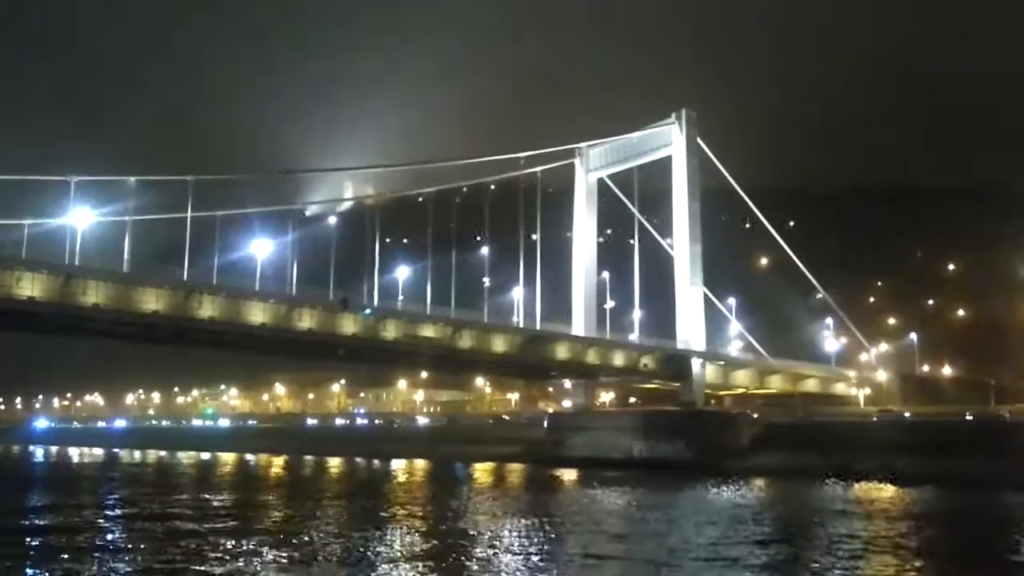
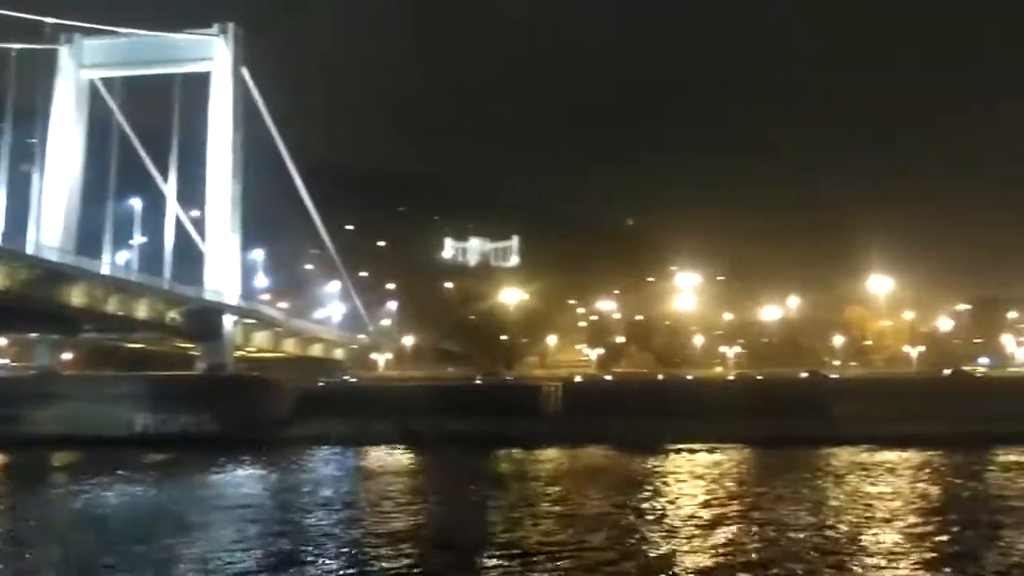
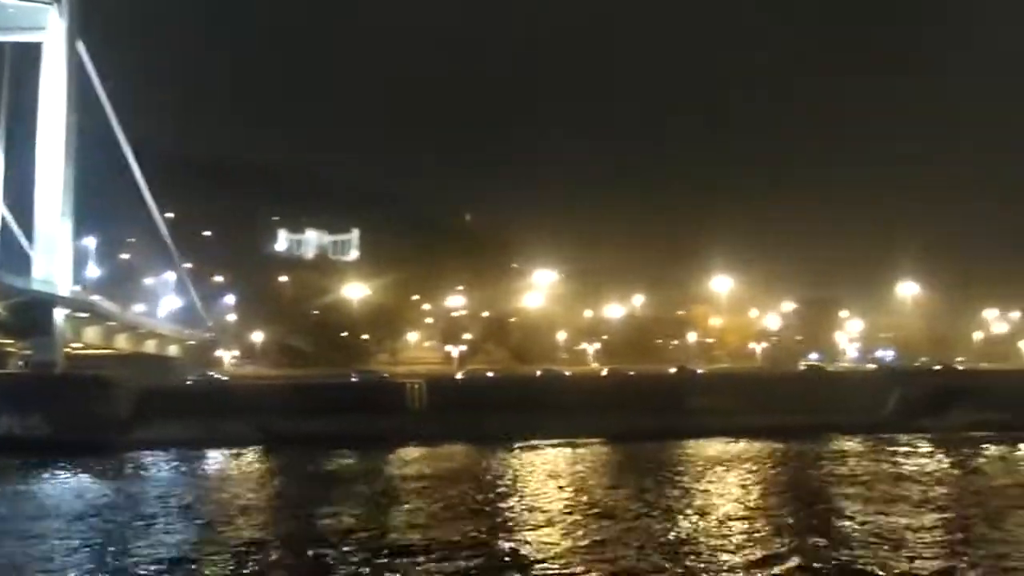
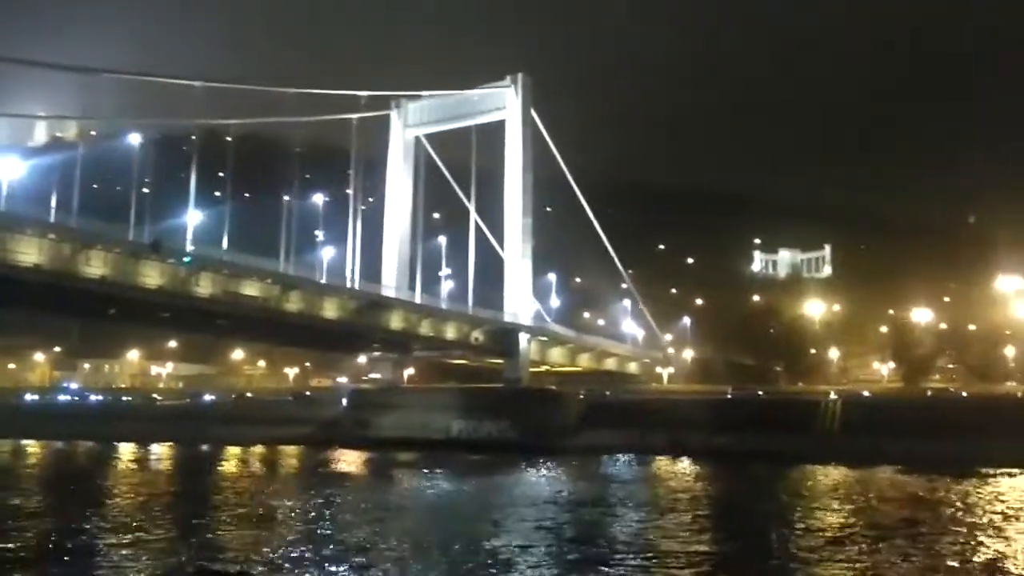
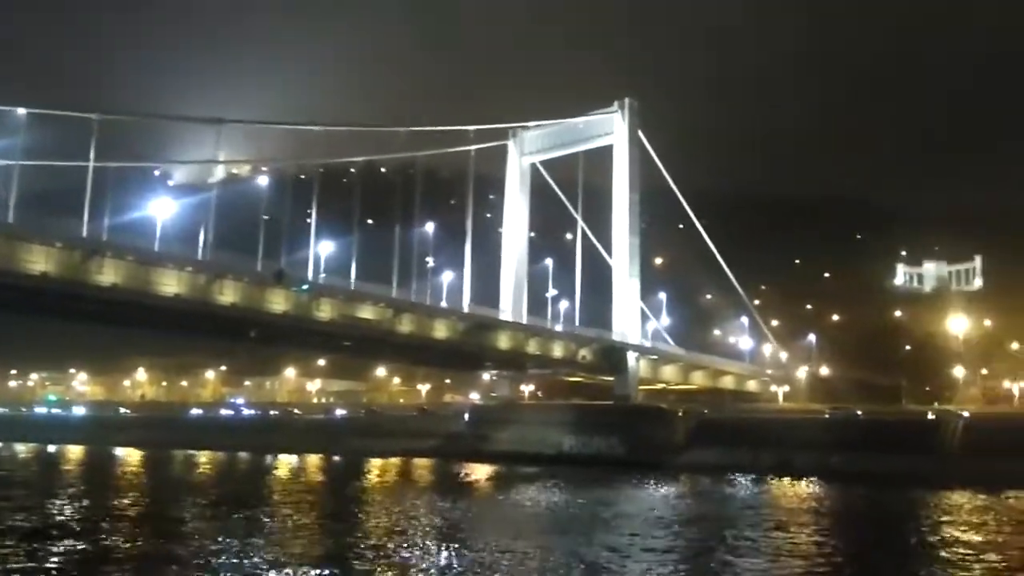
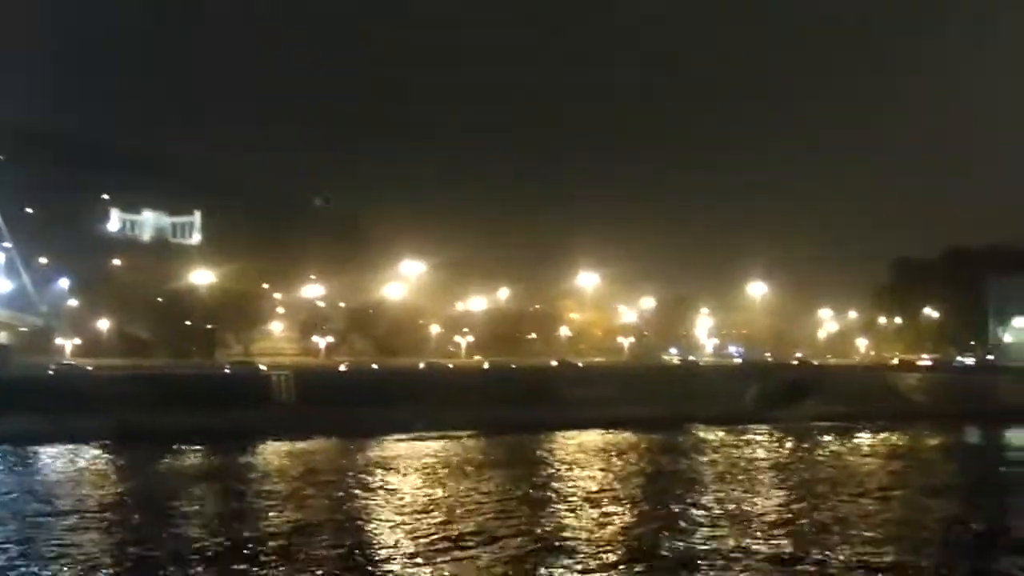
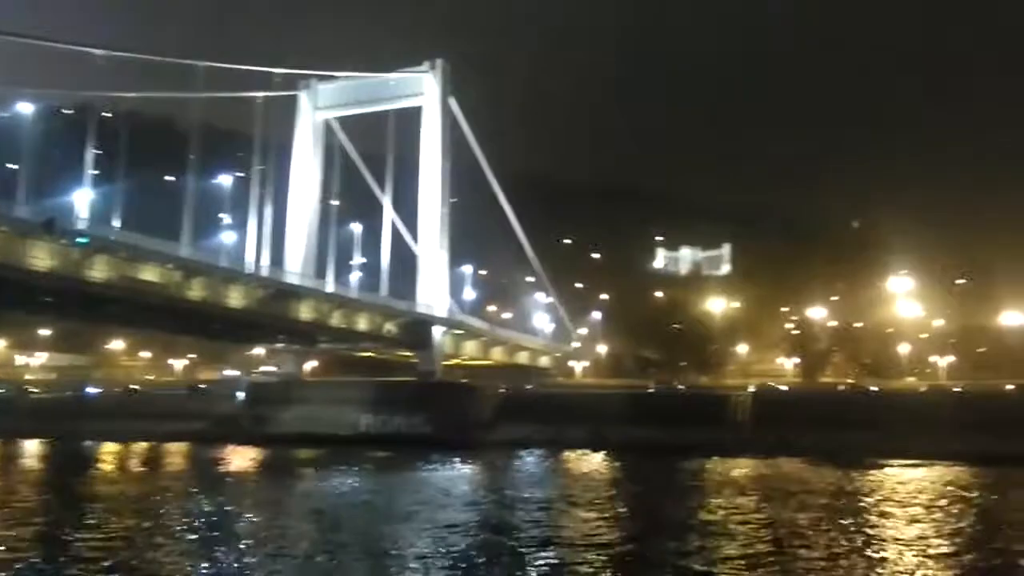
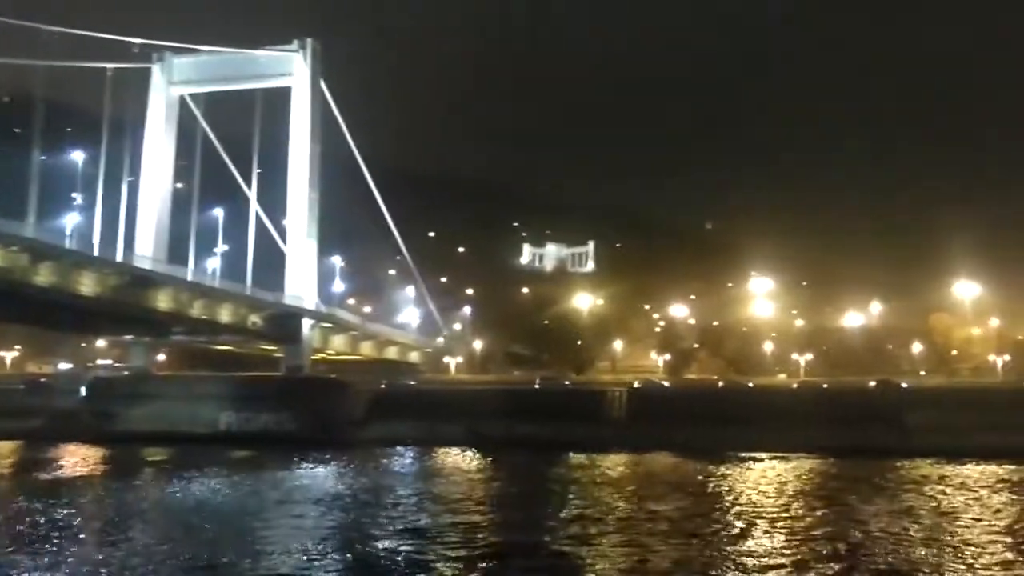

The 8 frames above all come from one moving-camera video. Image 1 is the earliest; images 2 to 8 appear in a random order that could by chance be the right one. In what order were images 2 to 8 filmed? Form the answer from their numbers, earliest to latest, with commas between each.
5, 4, 7, 8, 2, 3, 6
